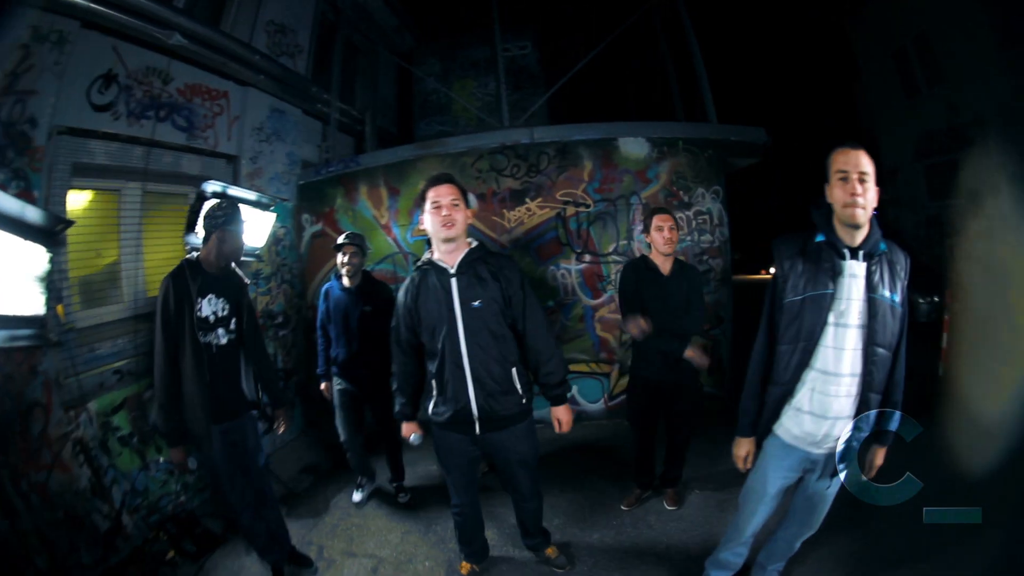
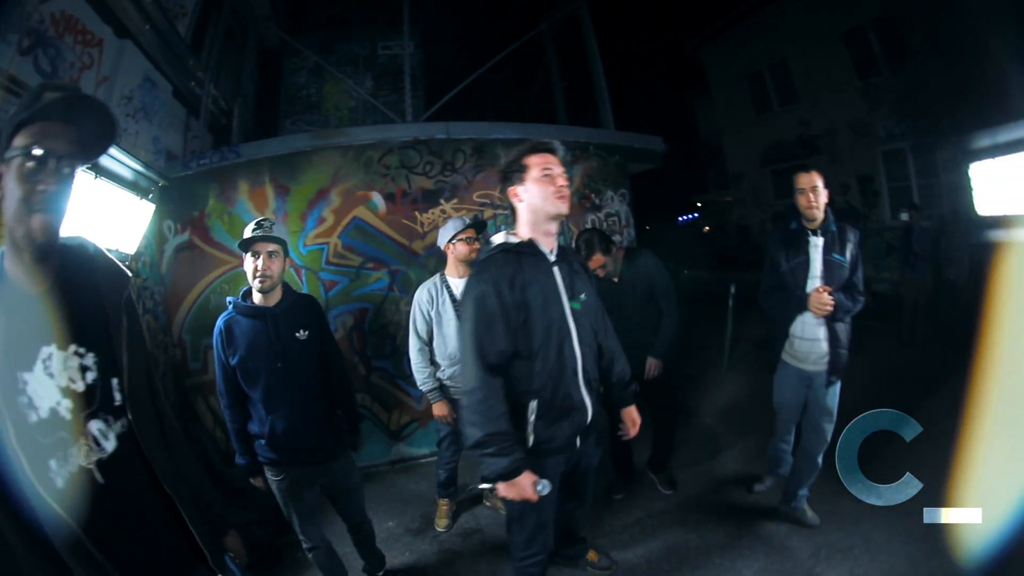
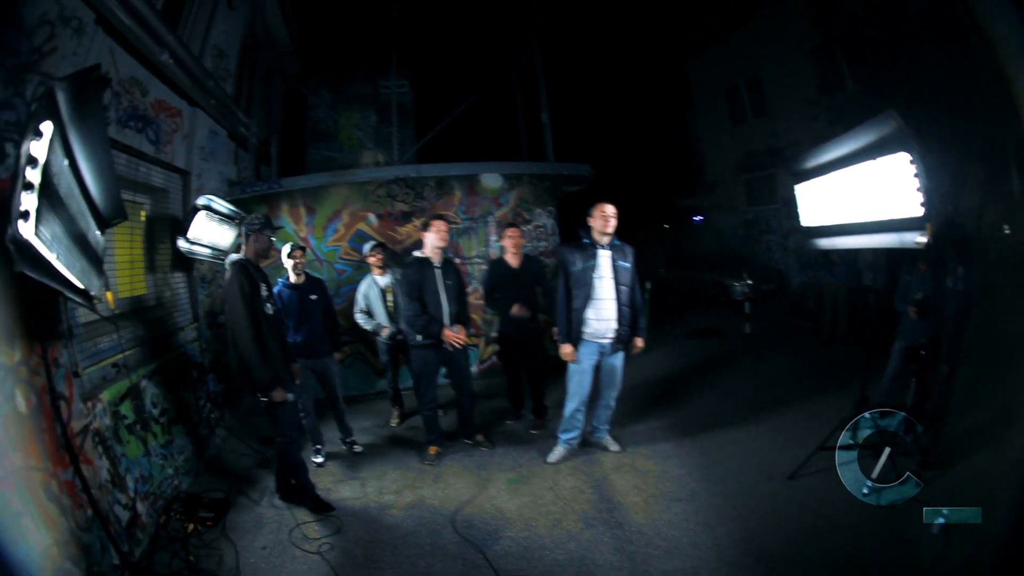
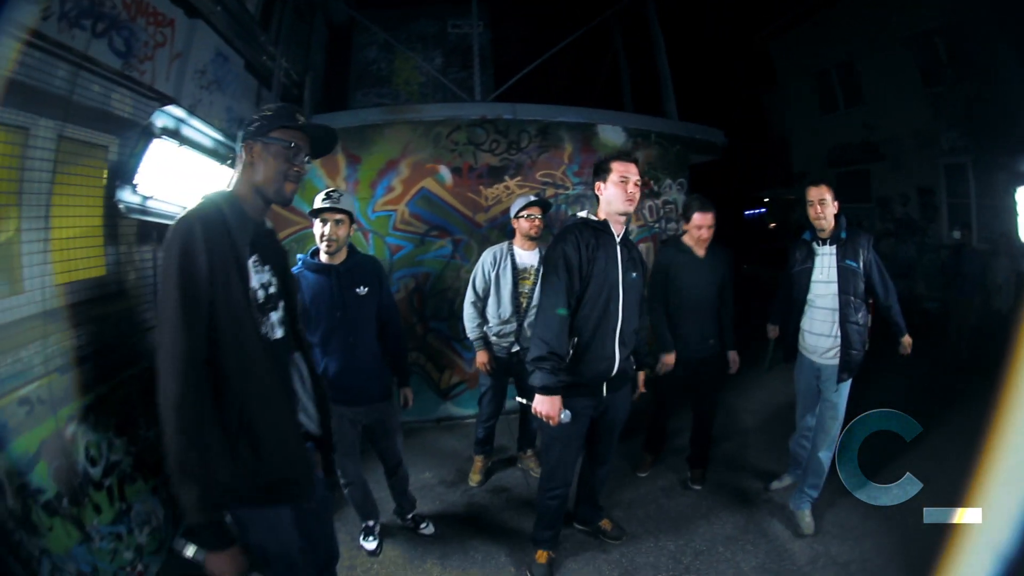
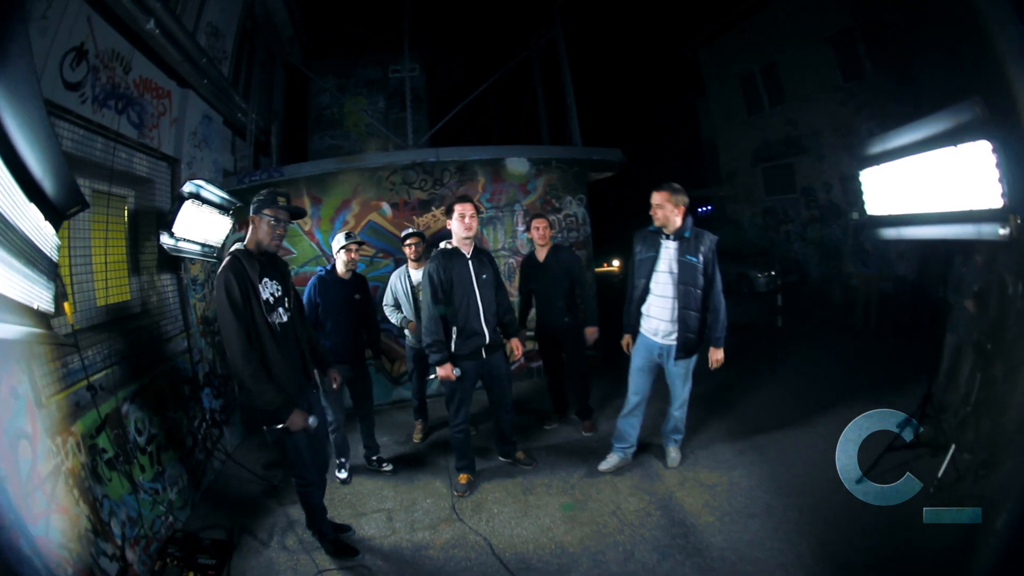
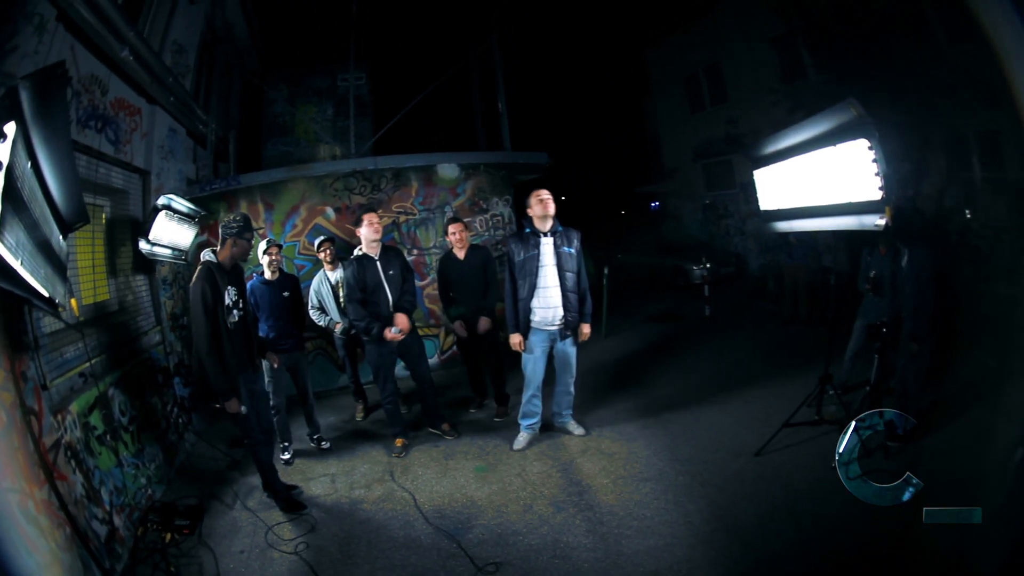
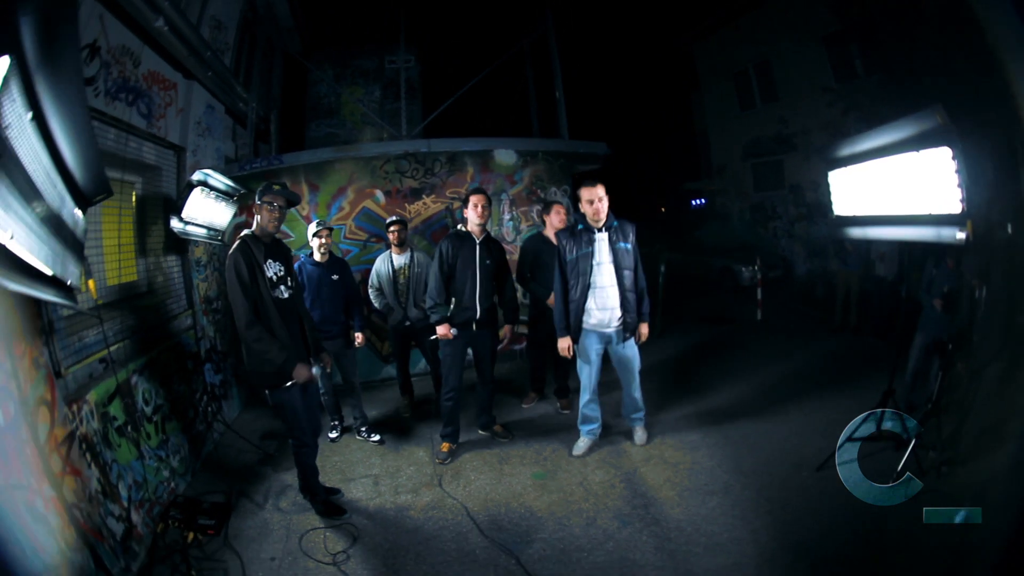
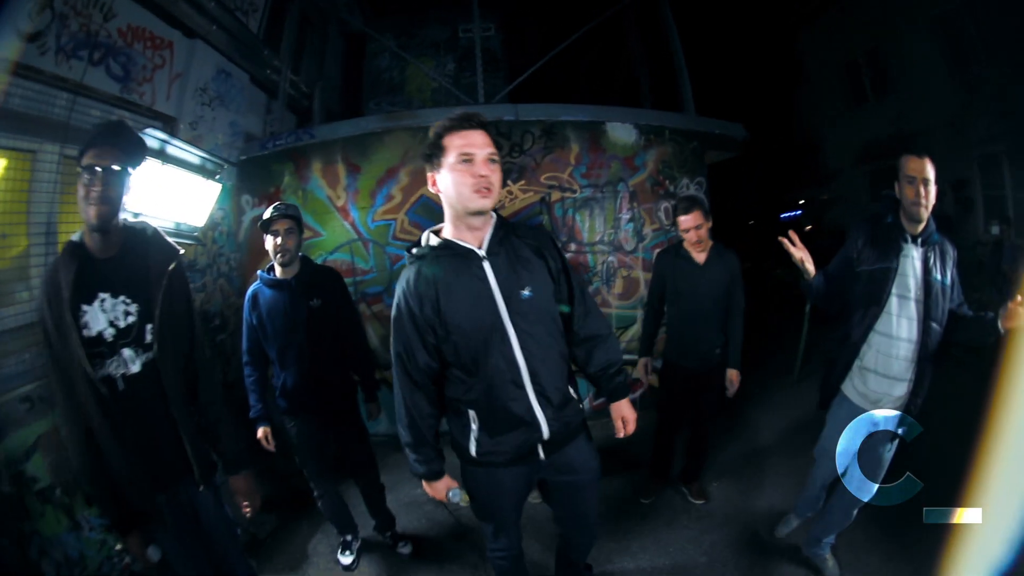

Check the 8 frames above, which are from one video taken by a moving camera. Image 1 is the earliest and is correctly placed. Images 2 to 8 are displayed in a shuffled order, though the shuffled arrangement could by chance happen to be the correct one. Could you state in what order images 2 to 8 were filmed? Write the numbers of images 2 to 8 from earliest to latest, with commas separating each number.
8, 2, 4, 5, 7, 6, 3
